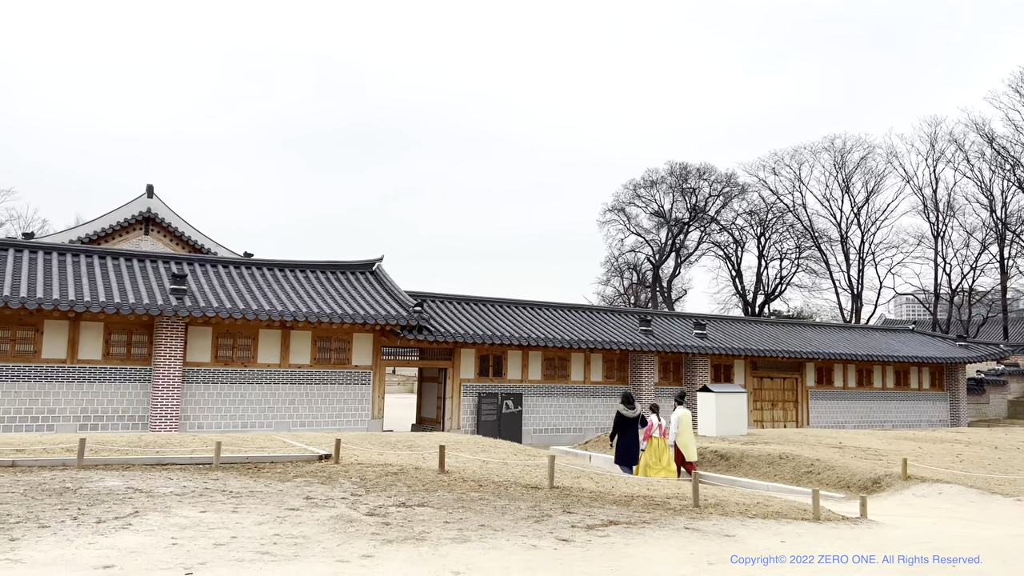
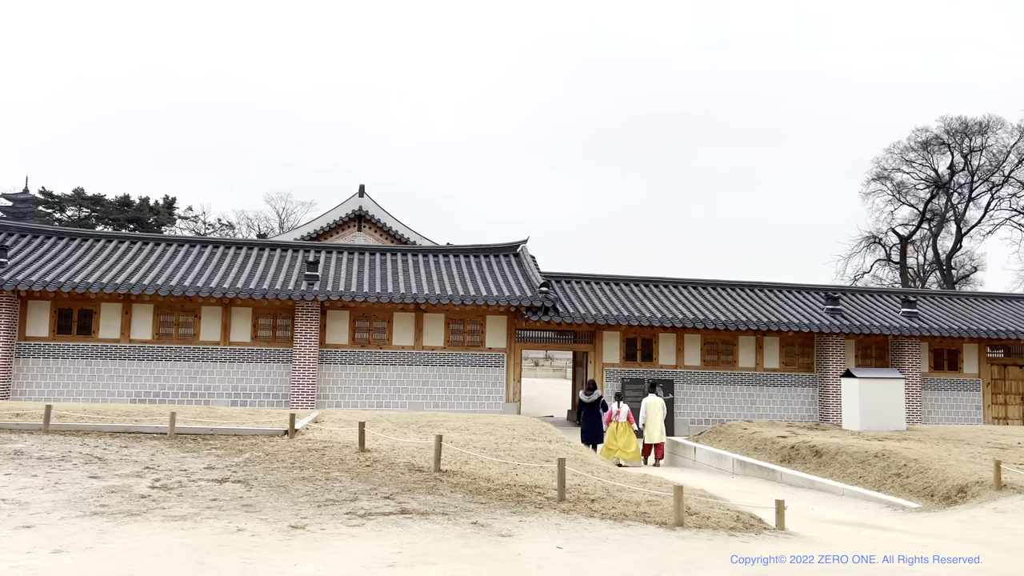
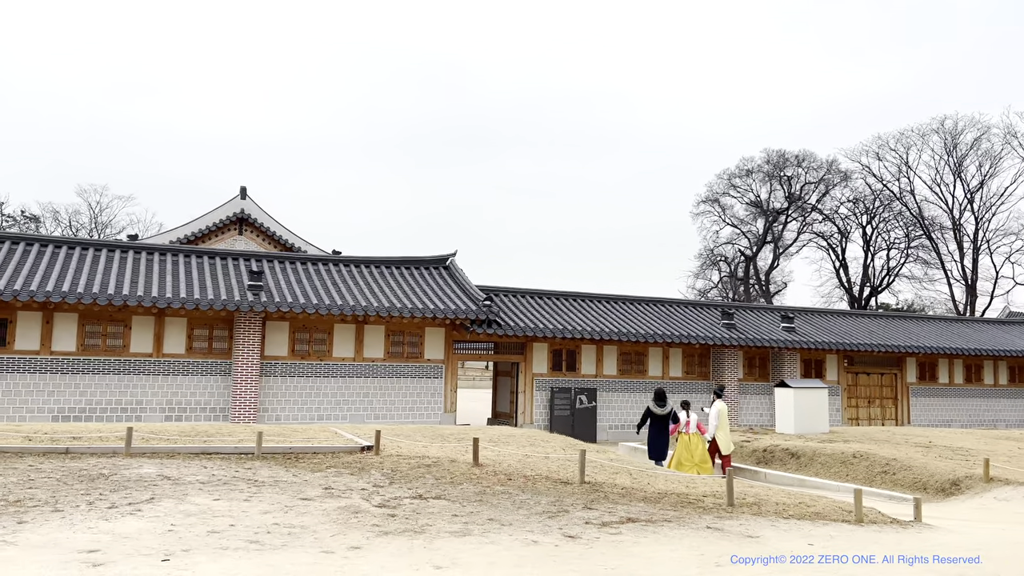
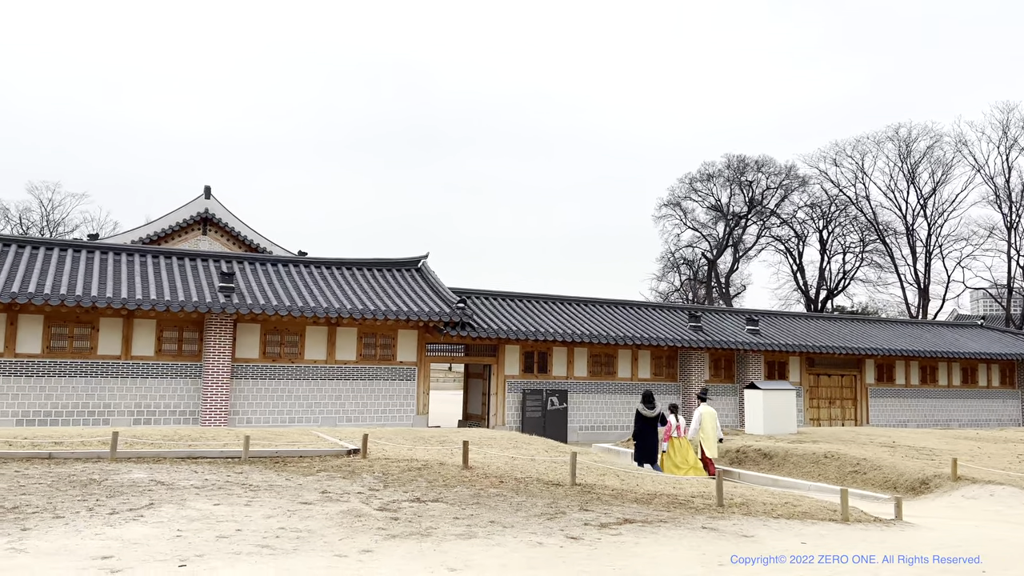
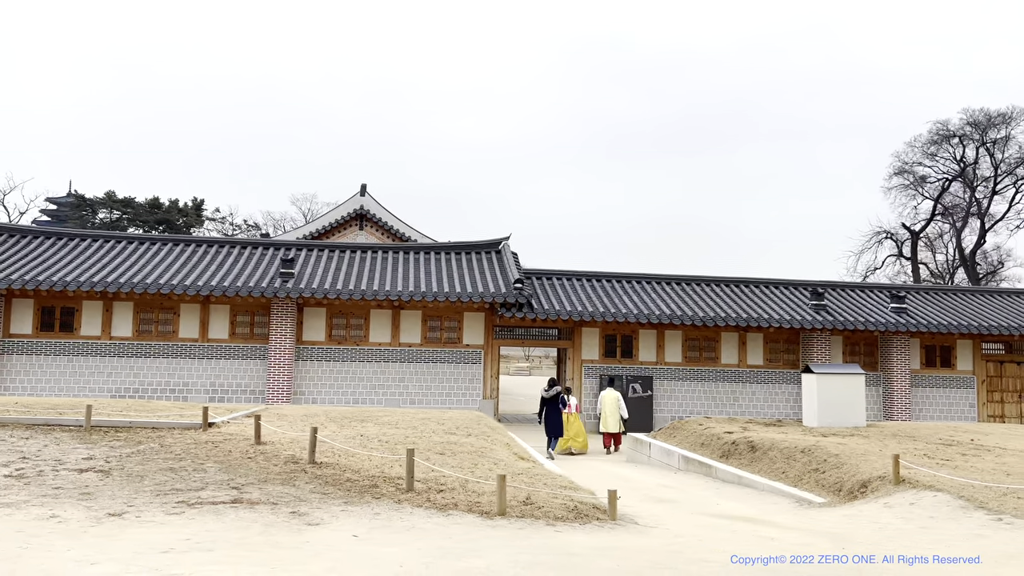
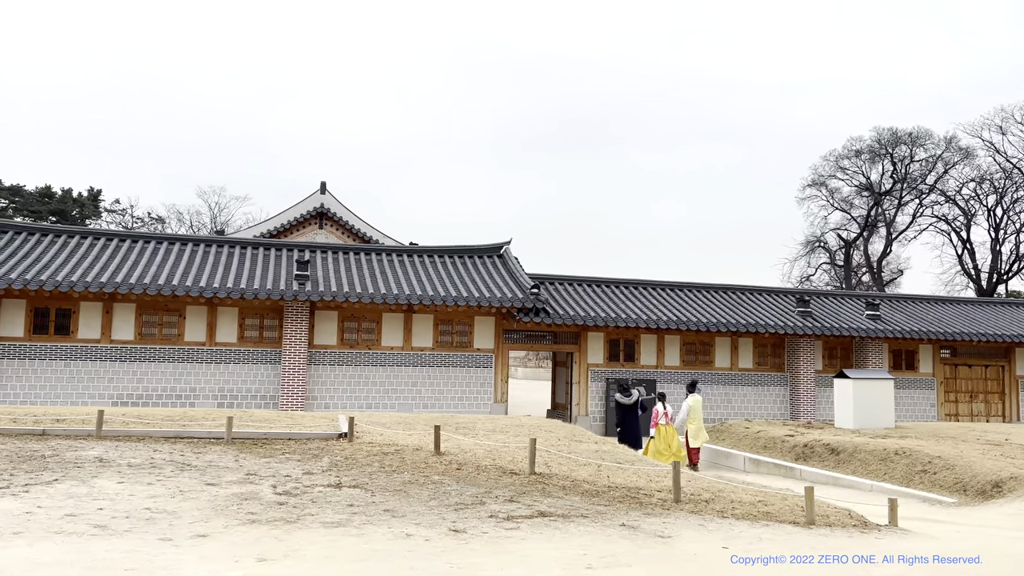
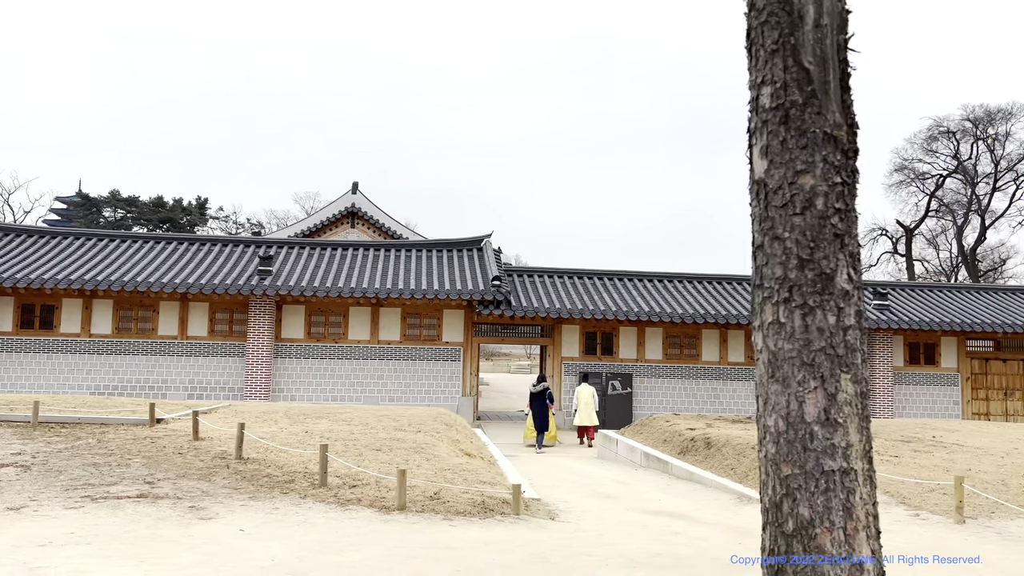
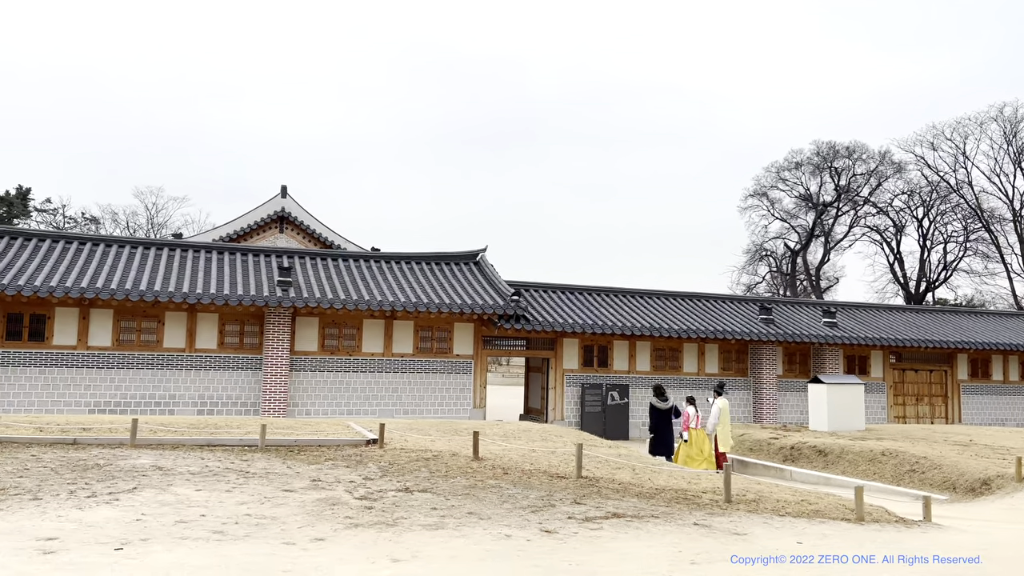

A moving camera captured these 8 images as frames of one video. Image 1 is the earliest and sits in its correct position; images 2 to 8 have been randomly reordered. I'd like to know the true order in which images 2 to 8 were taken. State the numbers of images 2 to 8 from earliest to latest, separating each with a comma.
4, 3, 8, 6, 2, 5, 7
